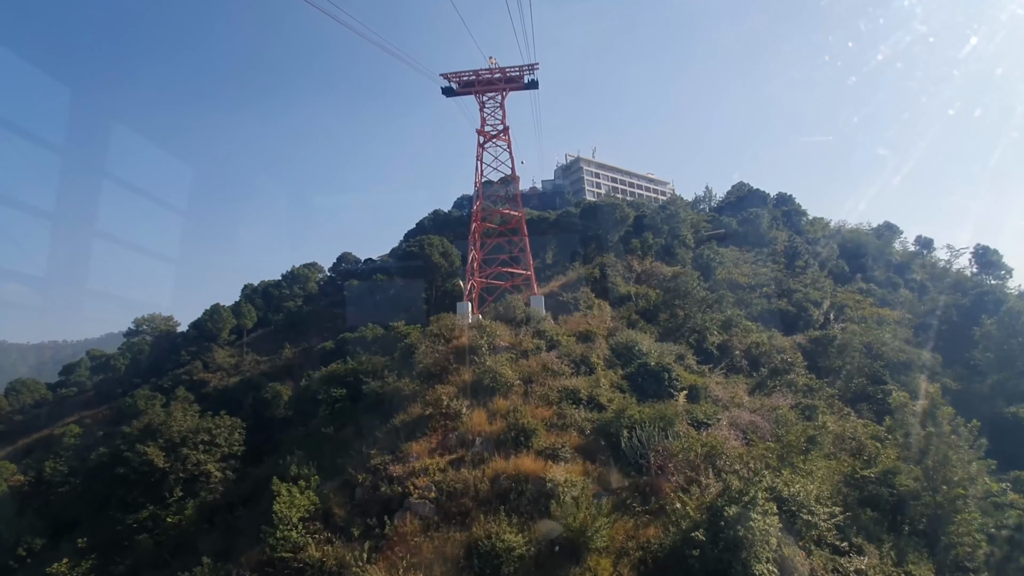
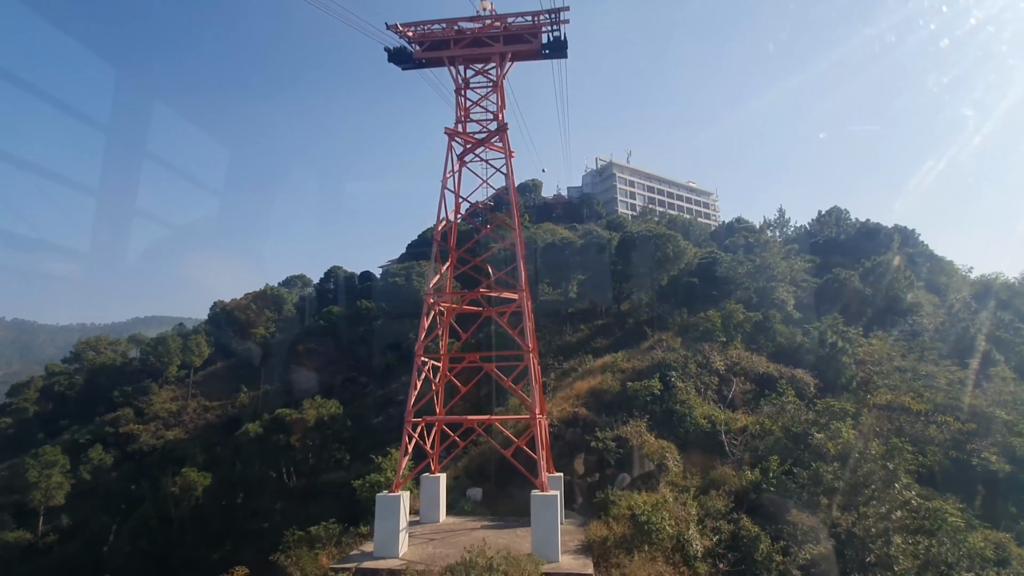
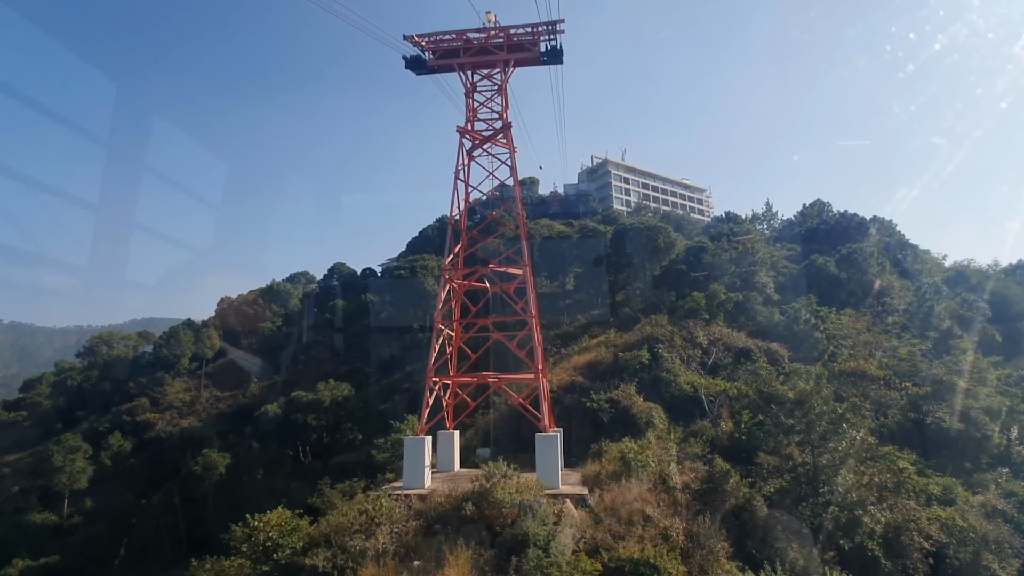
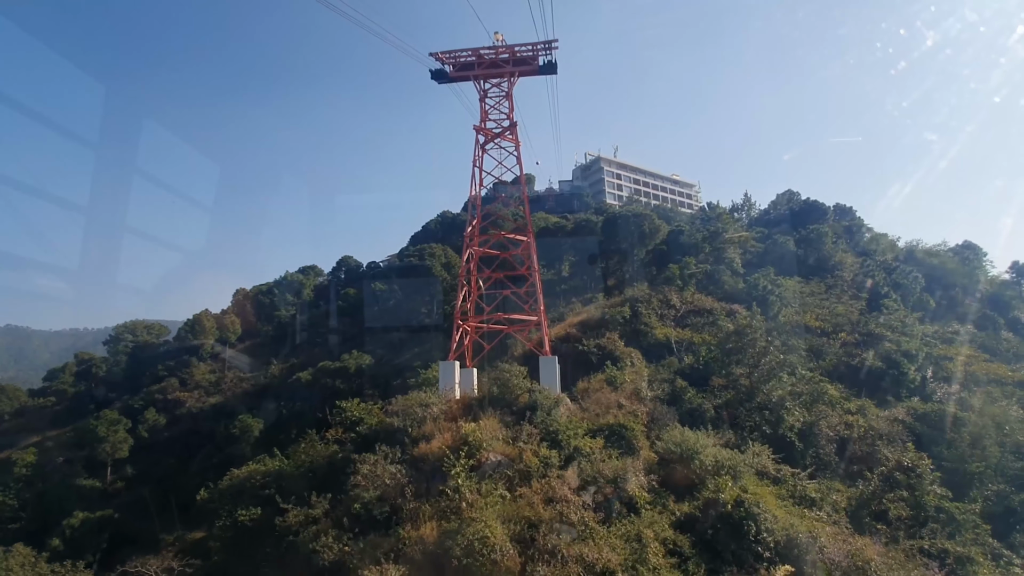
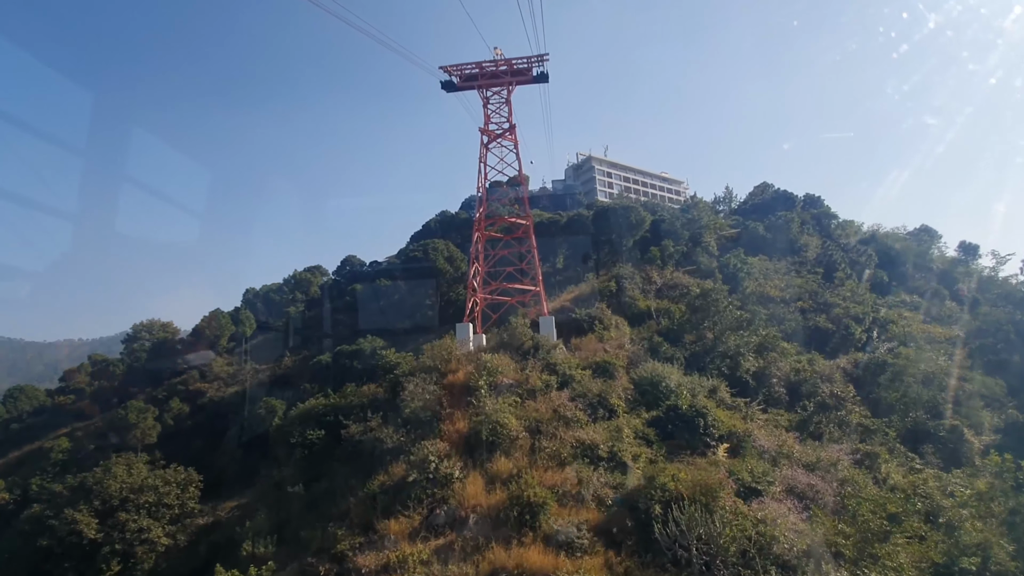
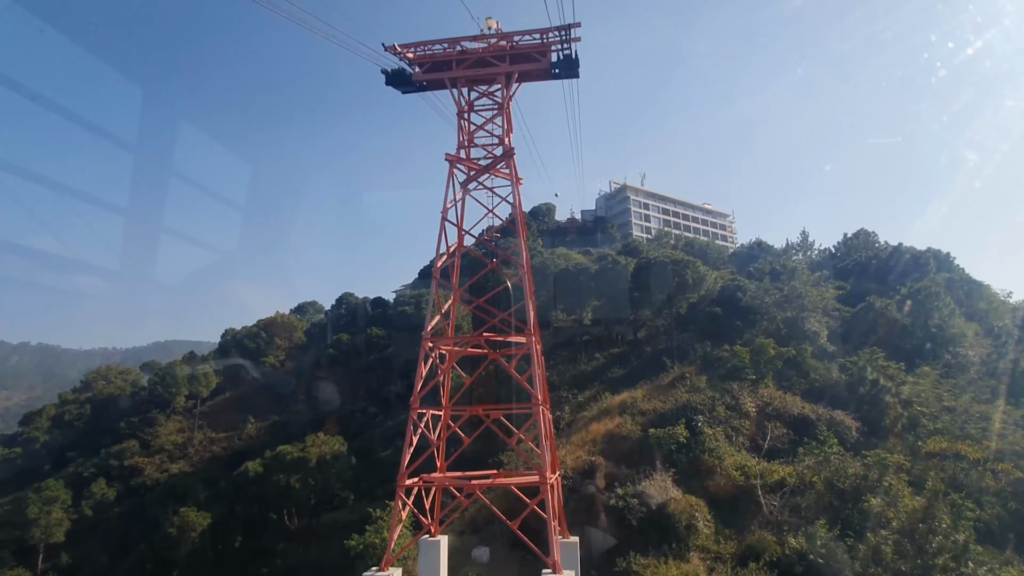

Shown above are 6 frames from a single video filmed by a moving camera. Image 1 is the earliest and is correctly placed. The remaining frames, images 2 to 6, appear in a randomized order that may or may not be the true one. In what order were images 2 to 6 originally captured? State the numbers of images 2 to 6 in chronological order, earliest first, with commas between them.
5, 4, 3, 2, 6
